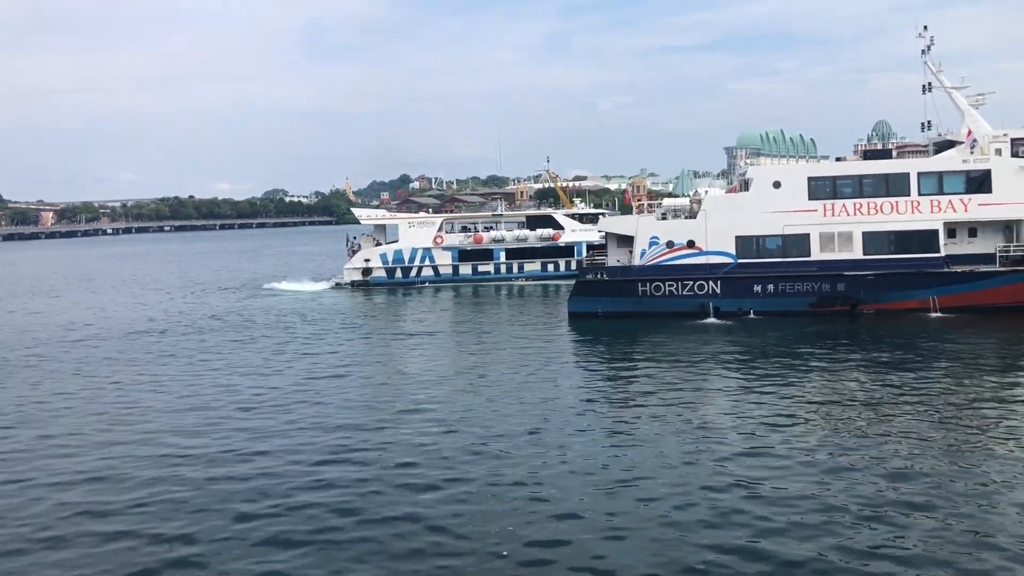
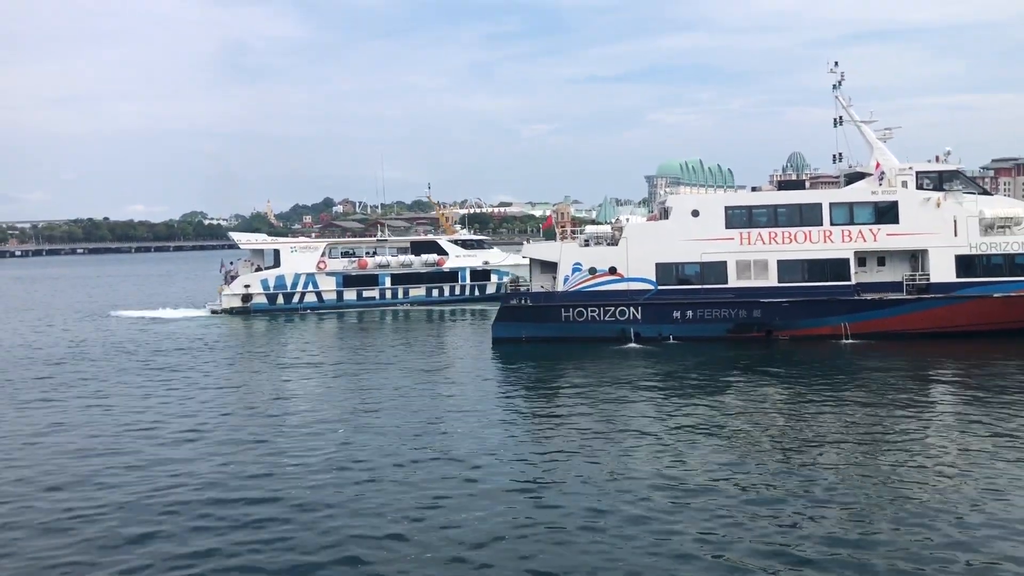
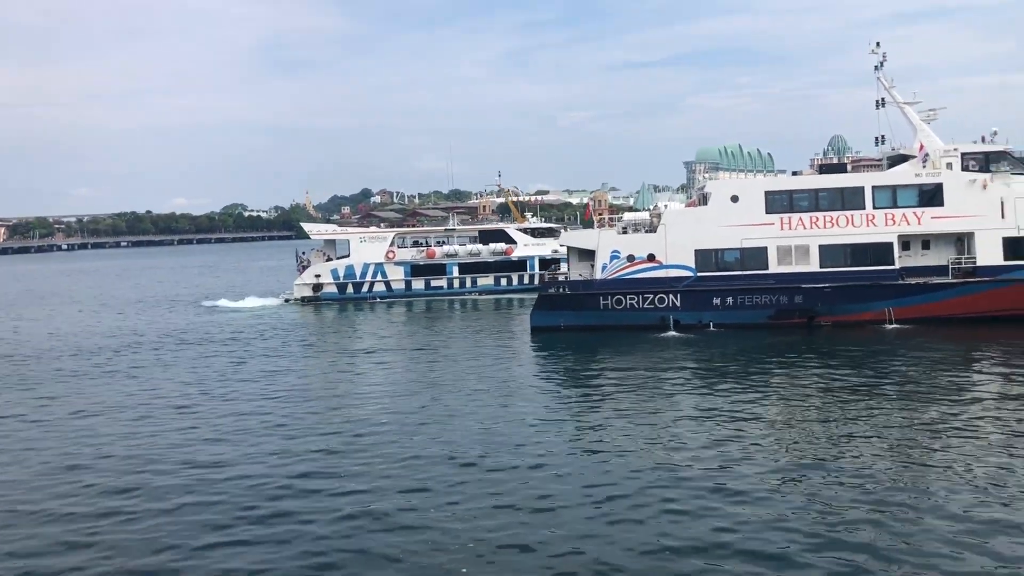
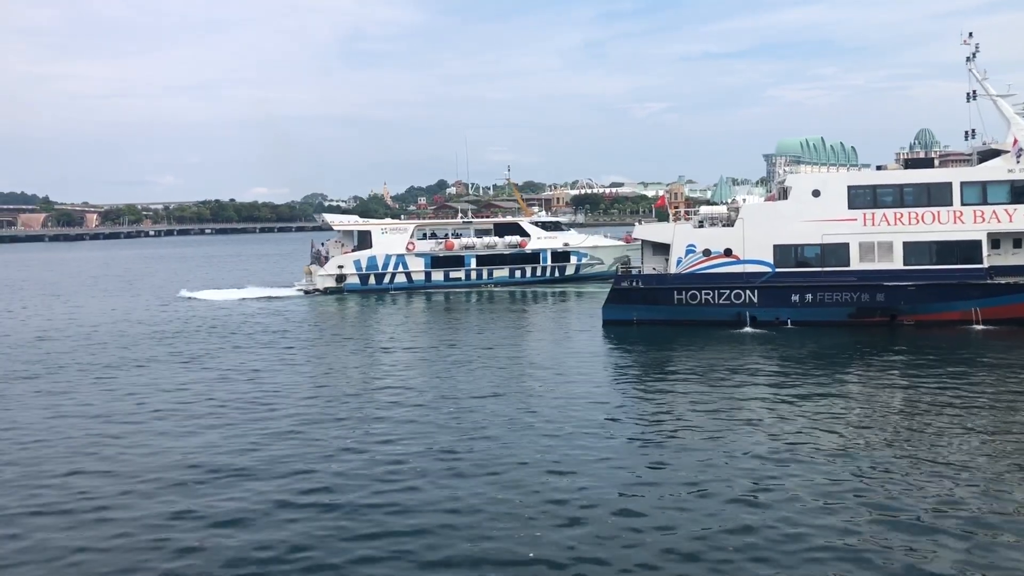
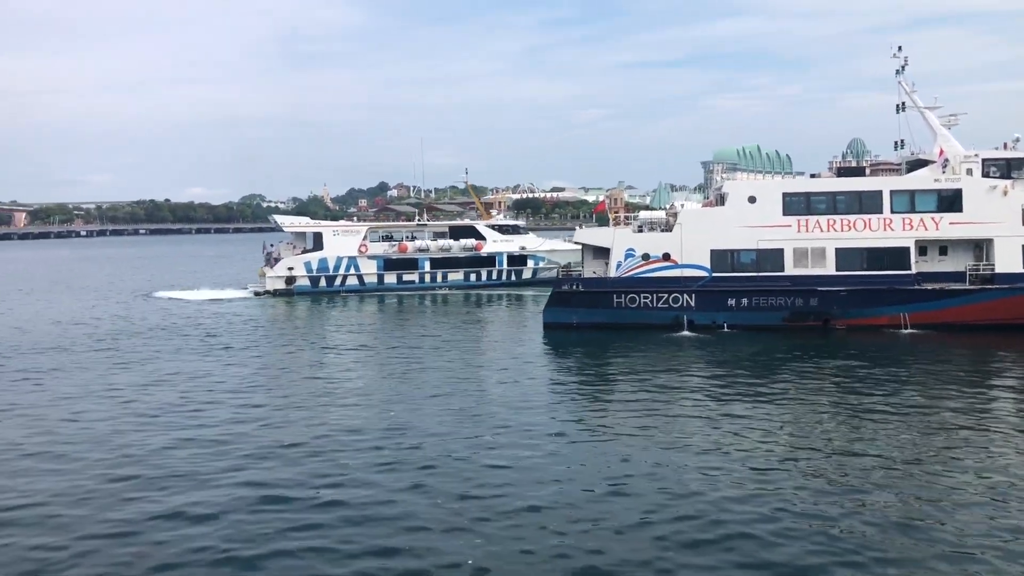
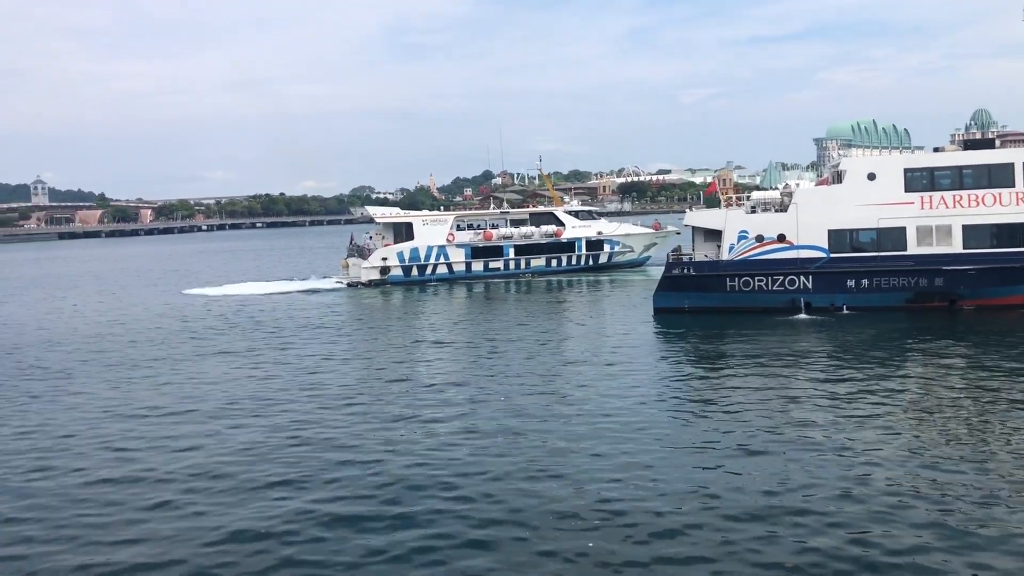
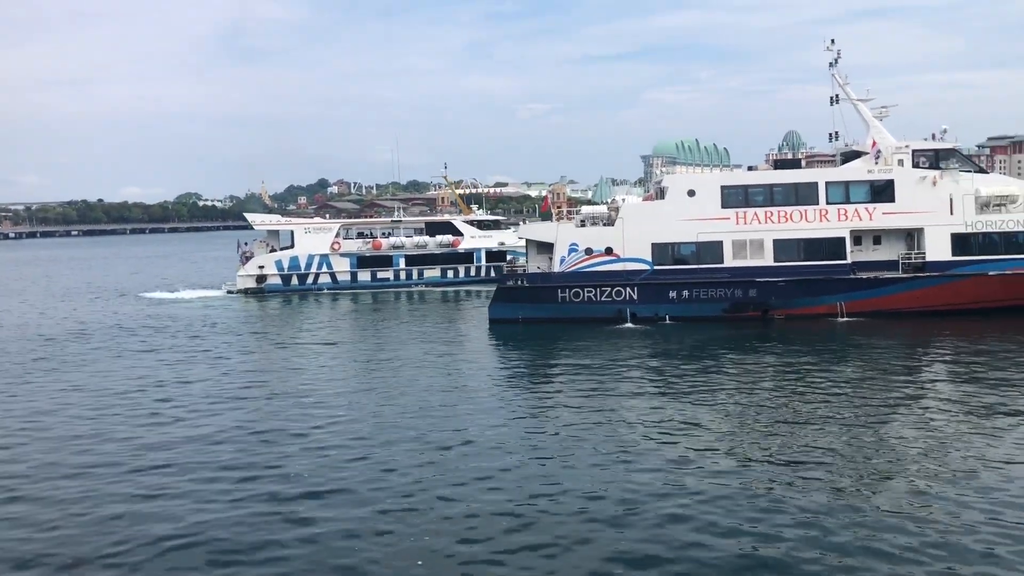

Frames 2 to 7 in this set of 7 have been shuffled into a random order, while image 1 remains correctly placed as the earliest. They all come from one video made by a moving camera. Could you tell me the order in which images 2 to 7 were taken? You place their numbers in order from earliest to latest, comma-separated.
3, 7, 2, 5, 4, 6
